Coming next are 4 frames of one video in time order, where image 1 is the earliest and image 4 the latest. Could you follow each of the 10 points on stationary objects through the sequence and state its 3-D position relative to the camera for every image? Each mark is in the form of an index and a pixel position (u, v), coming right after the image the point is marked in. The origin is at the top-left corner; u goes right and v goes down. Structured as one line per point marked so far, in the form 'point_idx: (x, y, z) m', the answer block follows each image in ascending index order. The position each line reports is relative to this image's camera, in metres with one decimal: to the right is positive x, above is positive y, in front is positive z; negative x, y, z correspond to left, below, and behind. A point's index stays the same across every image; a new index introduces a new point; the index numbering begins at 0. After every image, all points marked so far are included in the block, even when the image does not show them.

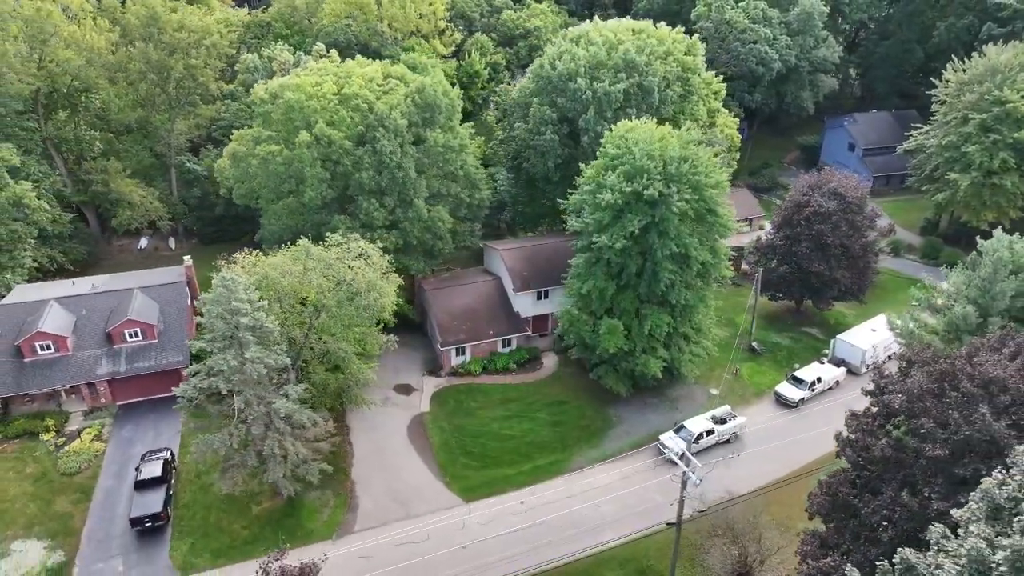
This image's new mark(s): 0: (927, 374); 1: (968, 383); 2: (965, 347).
0: (+9.3, -1.9, +15.8) m
1: (+9.5, -2.1, +14.8) m
2: (+10.4, -1.4, +16.1) m
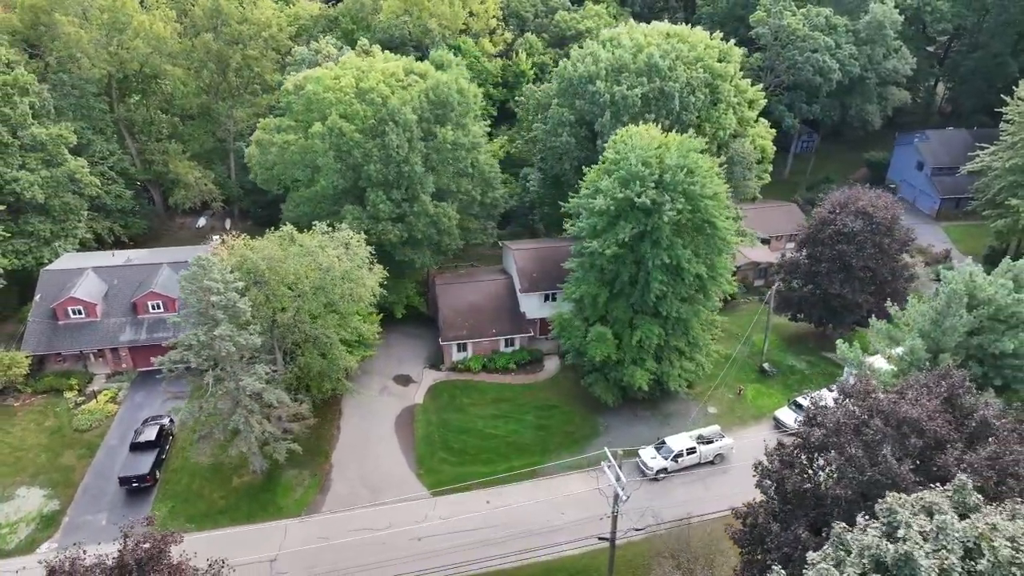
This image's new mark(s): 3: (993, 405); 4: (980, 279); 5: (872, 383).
0: (+7.1, -2.5, +14.8) m
1: (+7.2, -2.6, +13.8) m
2: (+8.3, -2.0, +15.0) m
3: (+9.7, -2.4, +14.4) m
4: (+10.7, +0.2, +16.5) m
5: (+7.9, -2.1, +15.4) m
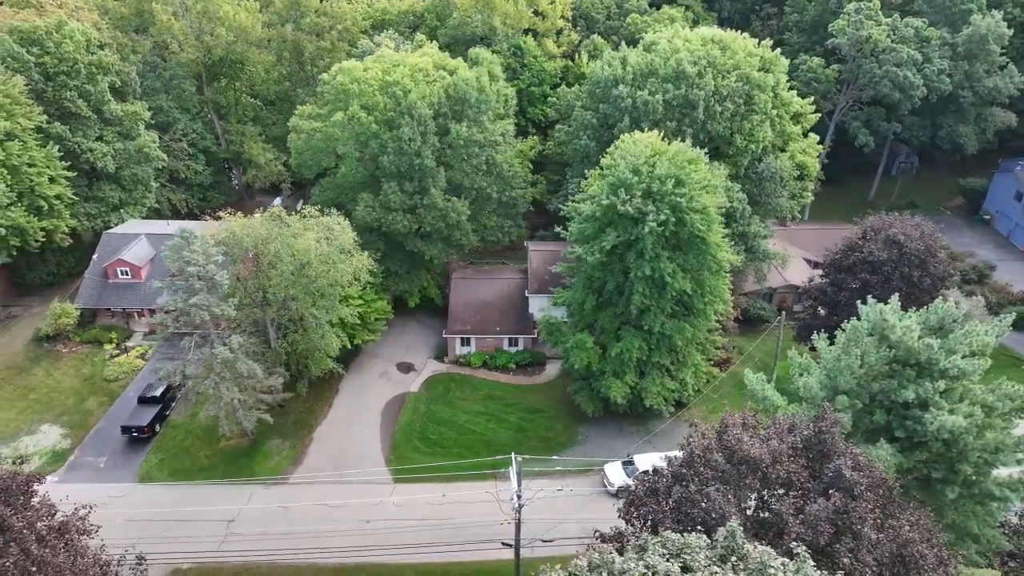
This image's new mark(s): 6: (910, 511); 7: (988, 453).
0: (+4.1, -3.0, +13.9) m
1: (+4.0, -3.1, +12.9) m
2: (+5.3, -2.6, +13.9) m
3: (+6.6, -3.1, +13.1) m
4: (+8.1, -0.6, +15.0) m
5: (+4.9, -2.7, +14.4) m
6: (+7.4, -4.2, +13.2) m
7: (+9.8, -3.4, +14.5) m
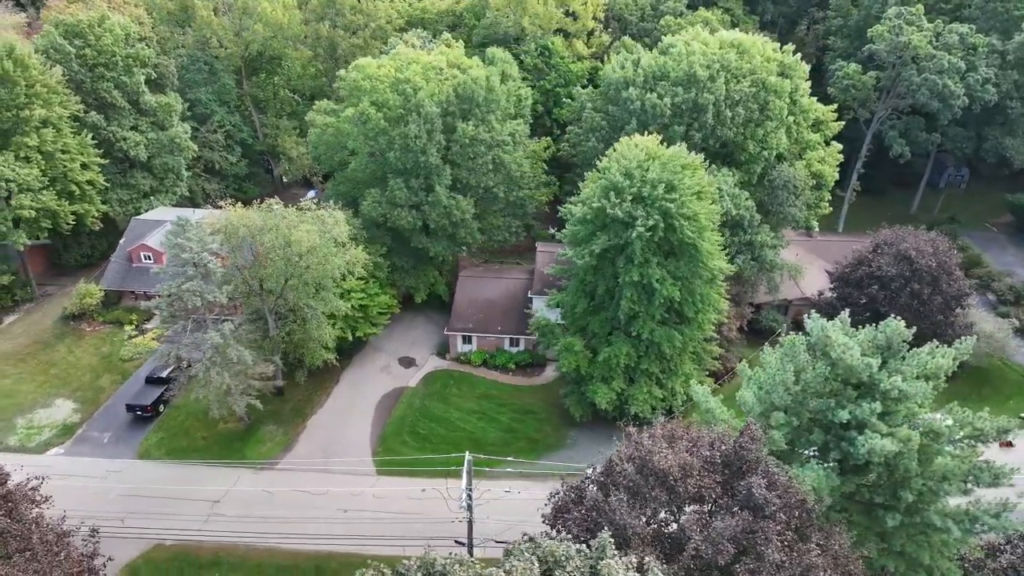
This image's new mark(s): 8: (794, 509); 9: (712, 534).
0: (+2.5, -3.1, +13.6) m
1: (+2.4, -3.3, +12.7) m
2: (+3.8, -2.8, +13.5) m
3: (+5.0, -3.4, +12.6) m
4: (+6.7, -0.9, +14.4) m
5: (+3.5, -2.9, +14.1) m
6: (+5.8, -4.5, +12.7) m
7: (+8.3, -3.8, +13.8) m
8: (+5.0, -3.8, +12.2) m
9: (+3.3, -4.0, +11.5) m
